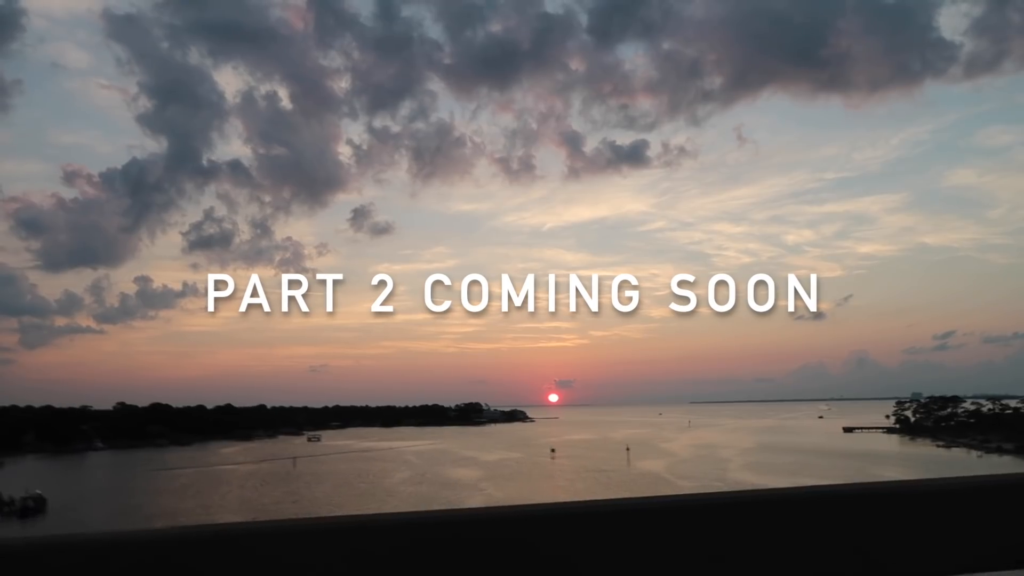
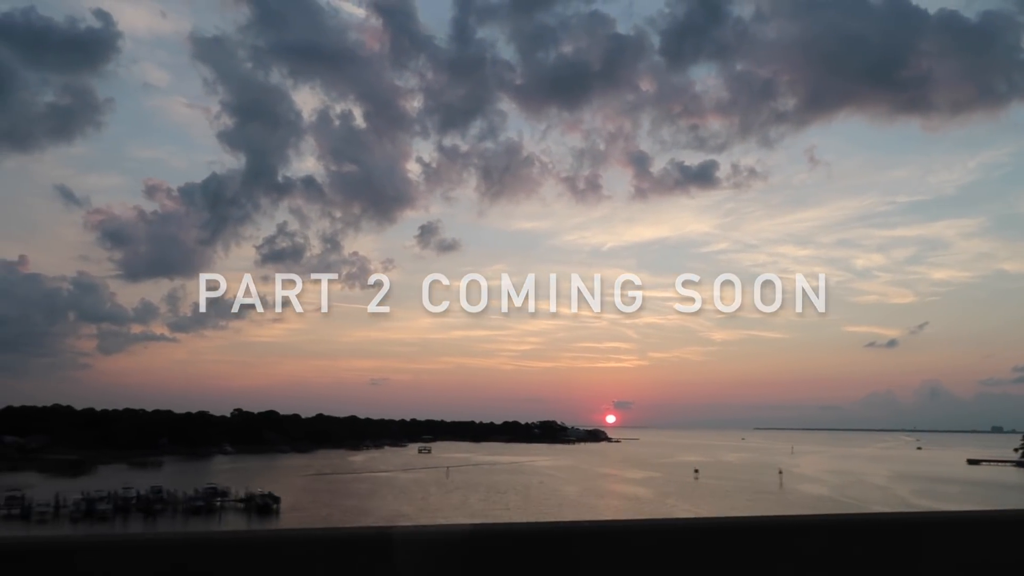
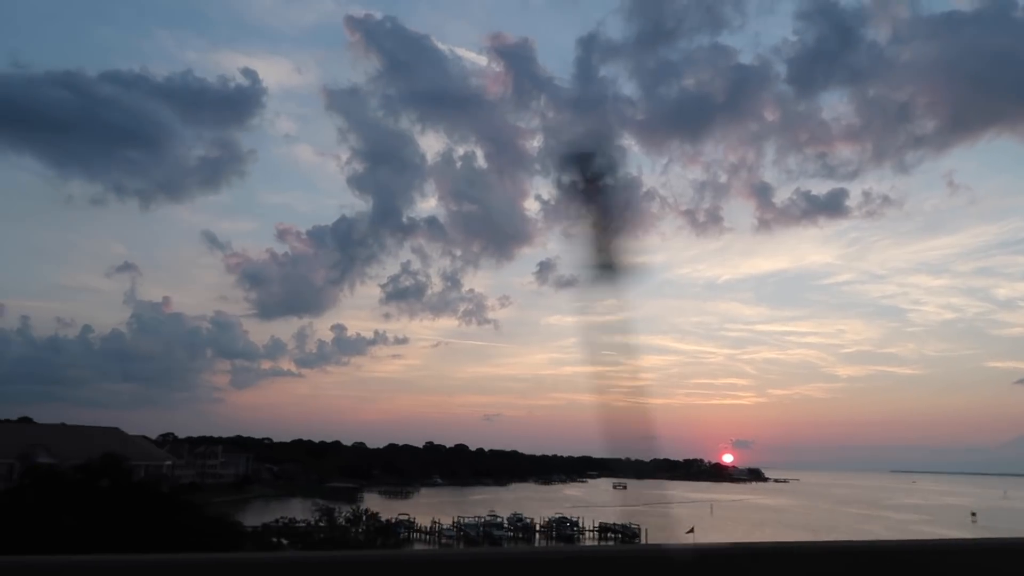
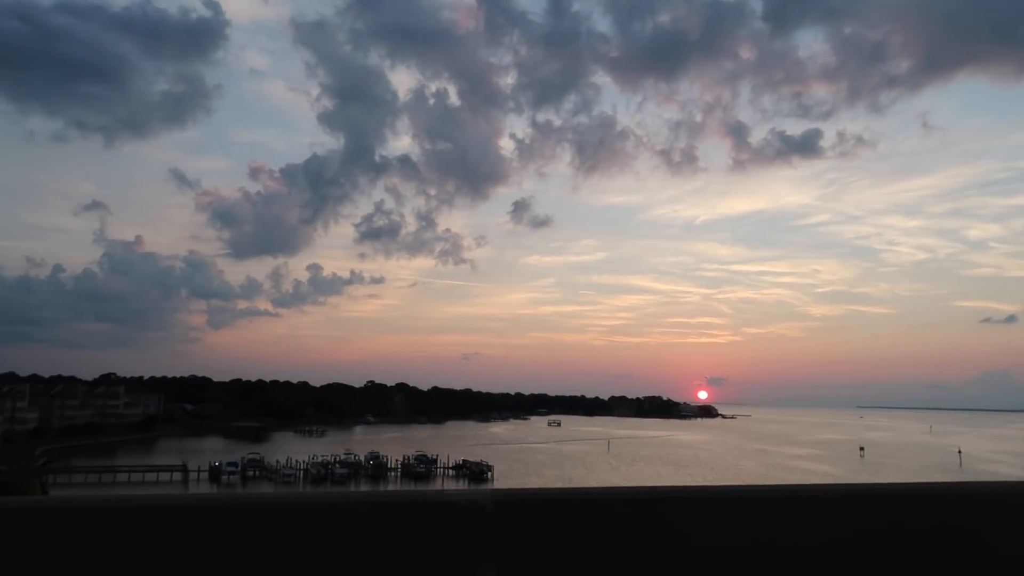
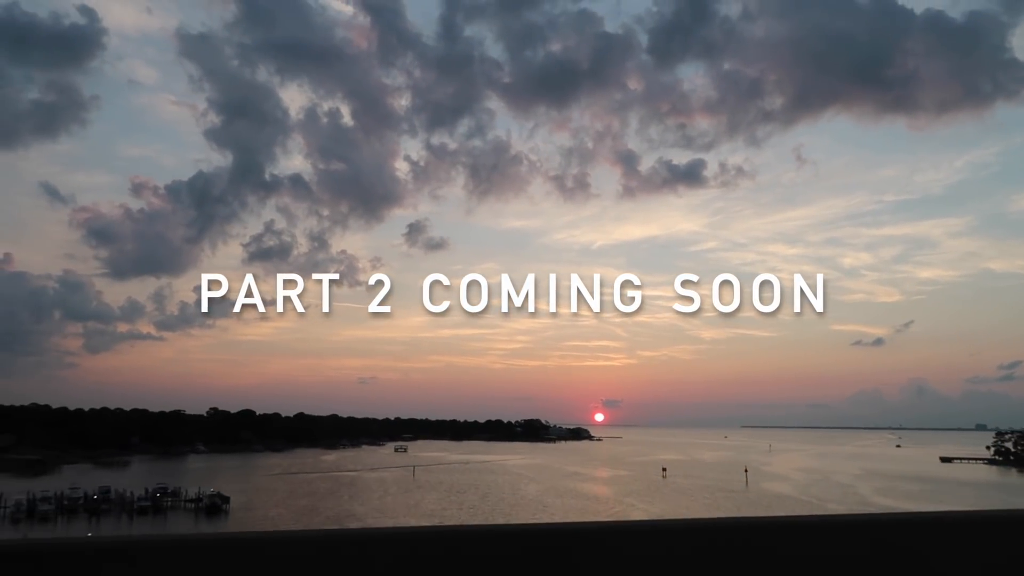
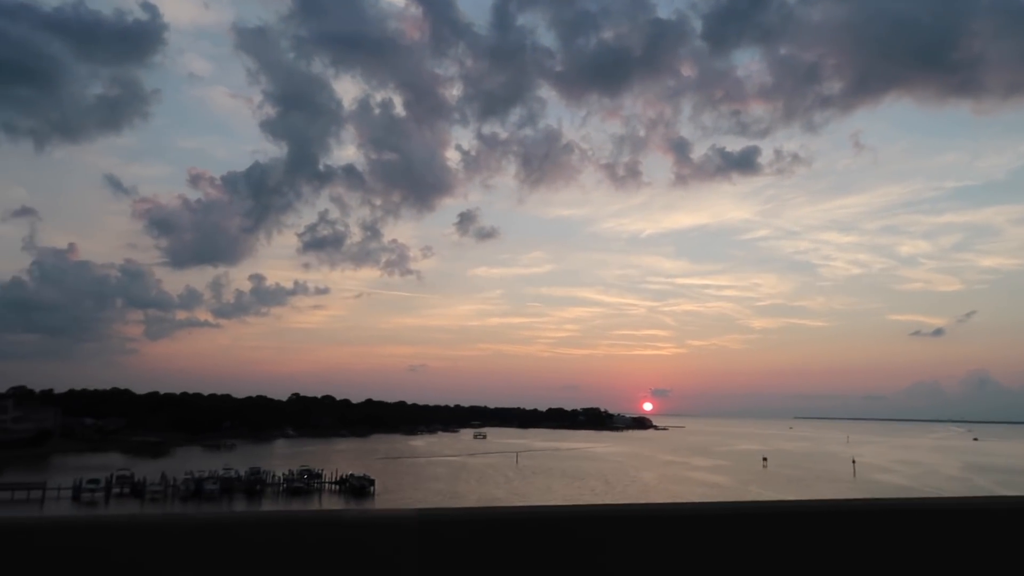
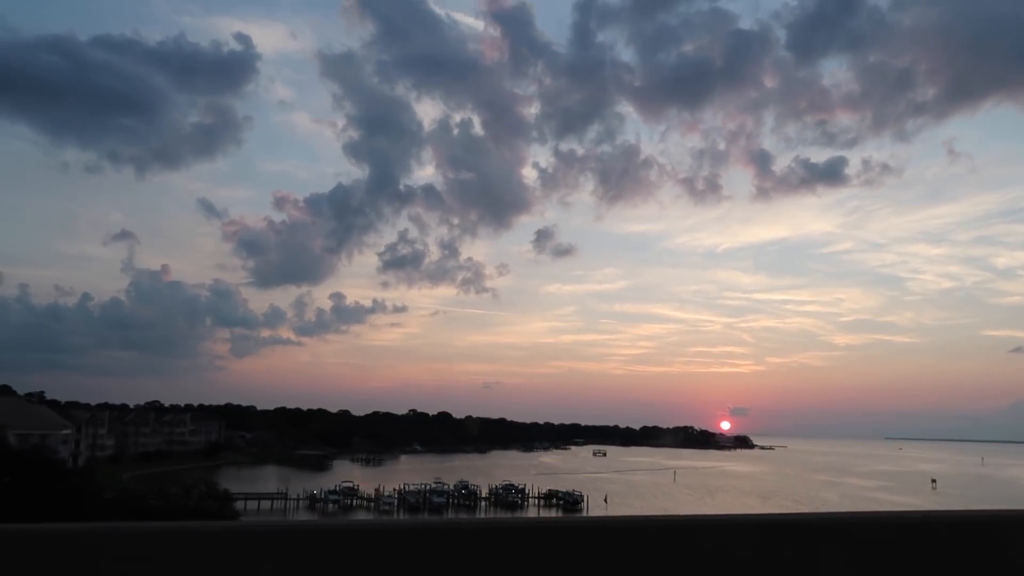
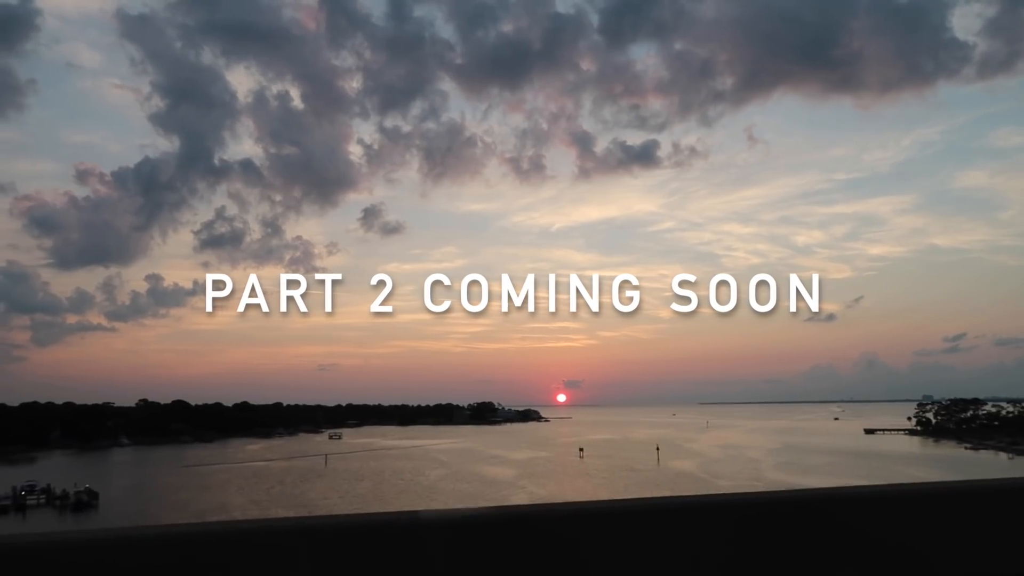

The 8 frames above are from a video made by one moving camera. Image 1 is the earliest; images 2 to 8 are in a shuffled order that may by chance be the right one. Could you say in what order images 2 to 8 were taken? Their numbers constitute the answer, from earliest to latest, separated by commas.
8, 5, 2, 6, 4, 7, 3
